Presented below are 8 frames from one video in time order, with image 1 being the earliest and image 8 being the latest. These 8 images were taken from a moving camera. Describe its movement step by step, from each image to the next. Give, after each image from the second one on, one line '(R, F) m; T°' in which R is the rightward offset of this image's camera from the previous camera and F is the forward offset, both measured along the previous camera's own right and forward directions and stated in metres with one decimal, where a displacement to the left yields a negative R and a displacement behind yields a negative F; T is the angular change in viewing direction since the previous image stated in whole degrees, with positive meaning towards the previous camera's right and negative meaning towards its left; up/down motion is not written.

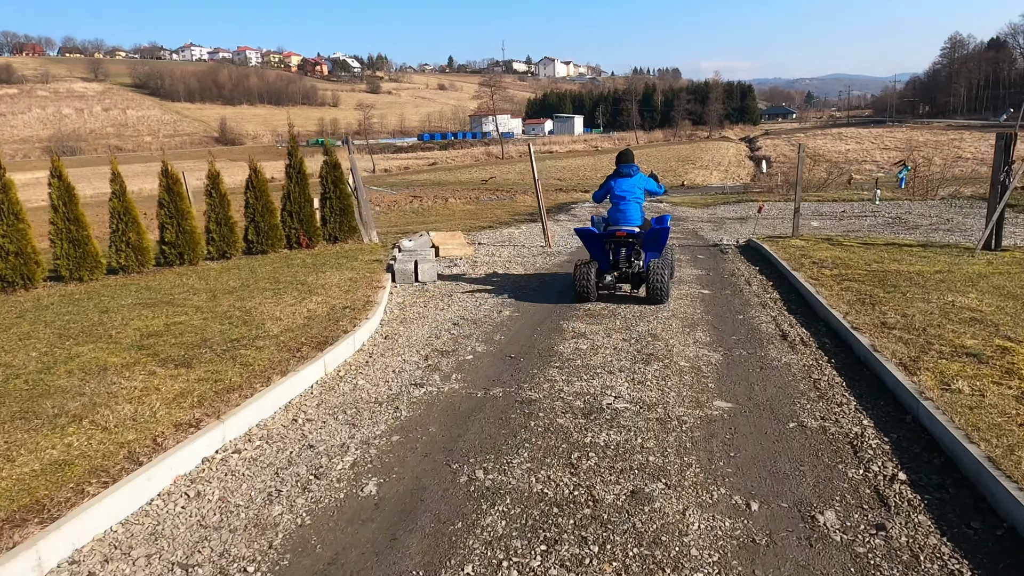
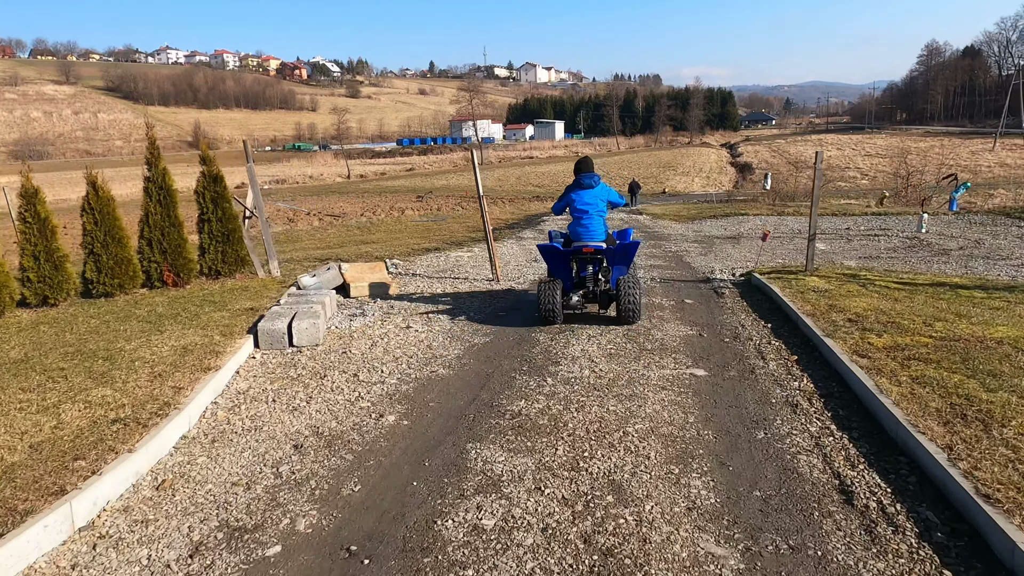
(+0.6, +2.5) m; +2°
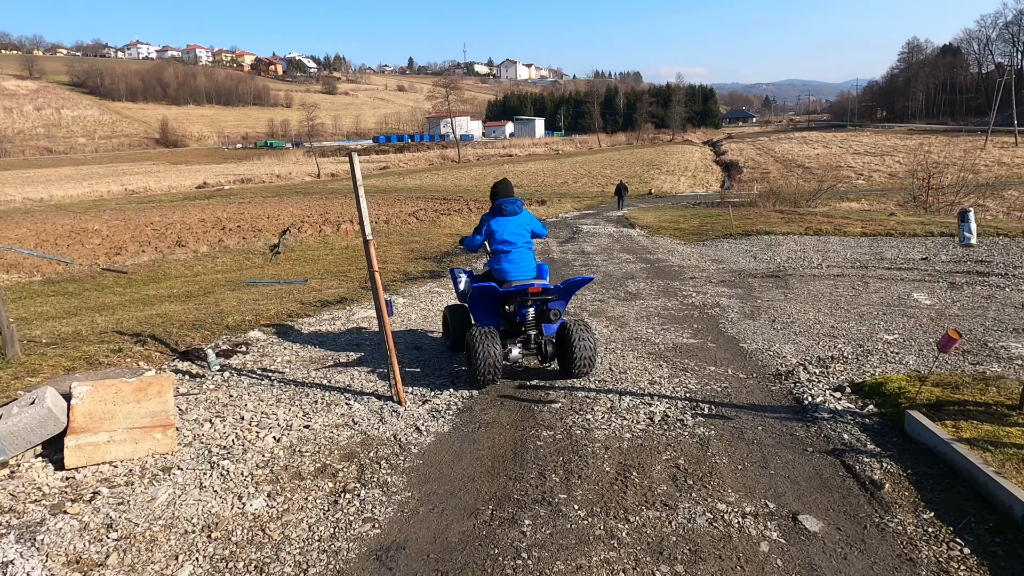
(+0.5, +4.4) m; +2°
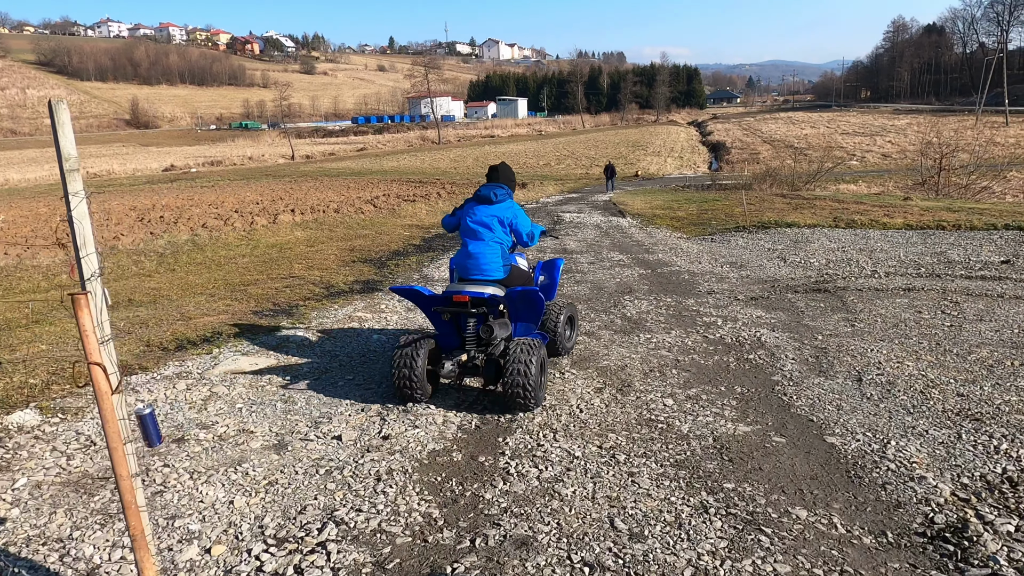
(+0.3, +2.7) m; +1°
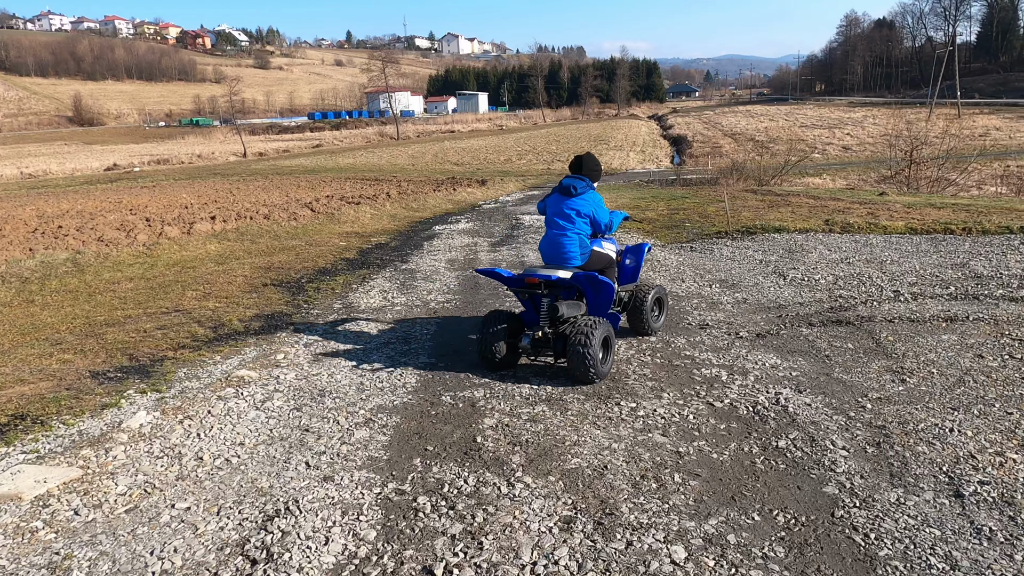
(+0.2, +1.7) m; +3°
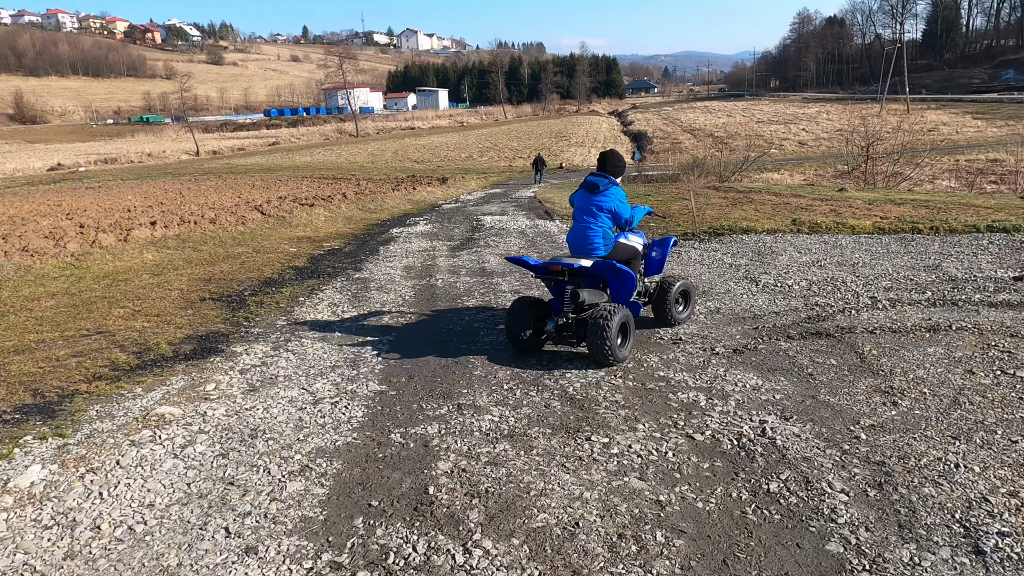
(+0.1, +0.5) m; +3°
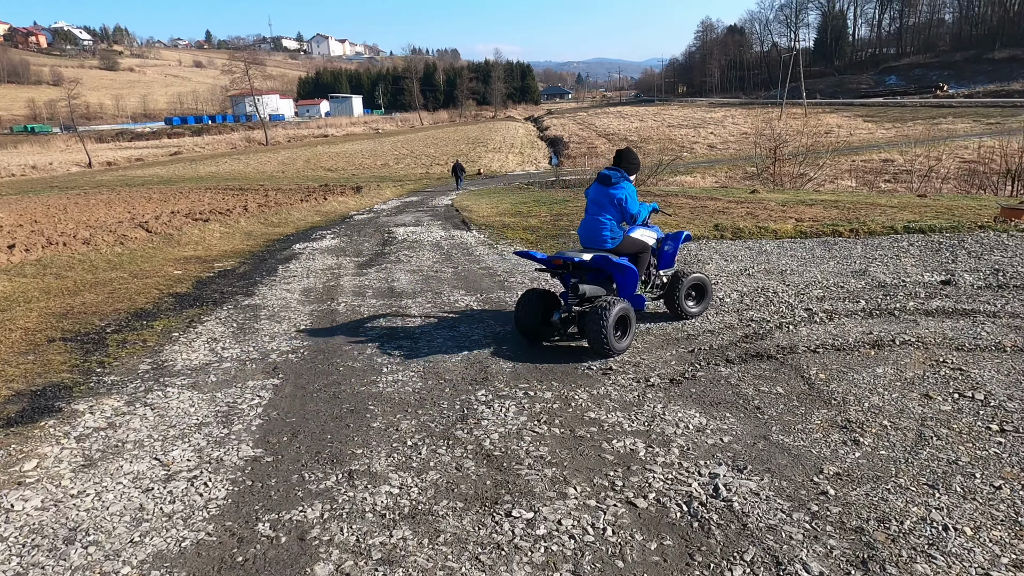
(+0.1, +0.8) m; +7°
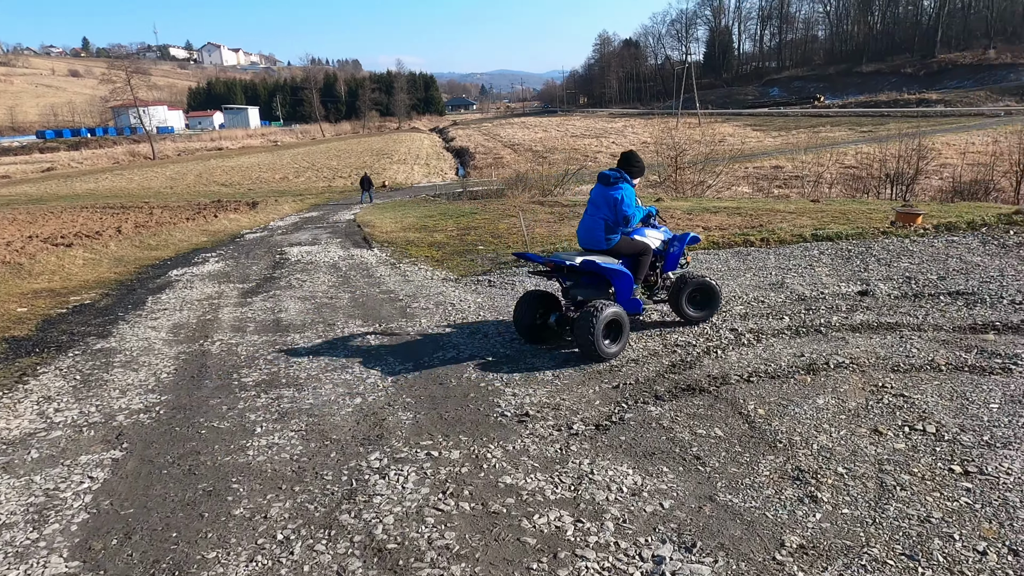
(+0.1, +0.7) m; +8°
